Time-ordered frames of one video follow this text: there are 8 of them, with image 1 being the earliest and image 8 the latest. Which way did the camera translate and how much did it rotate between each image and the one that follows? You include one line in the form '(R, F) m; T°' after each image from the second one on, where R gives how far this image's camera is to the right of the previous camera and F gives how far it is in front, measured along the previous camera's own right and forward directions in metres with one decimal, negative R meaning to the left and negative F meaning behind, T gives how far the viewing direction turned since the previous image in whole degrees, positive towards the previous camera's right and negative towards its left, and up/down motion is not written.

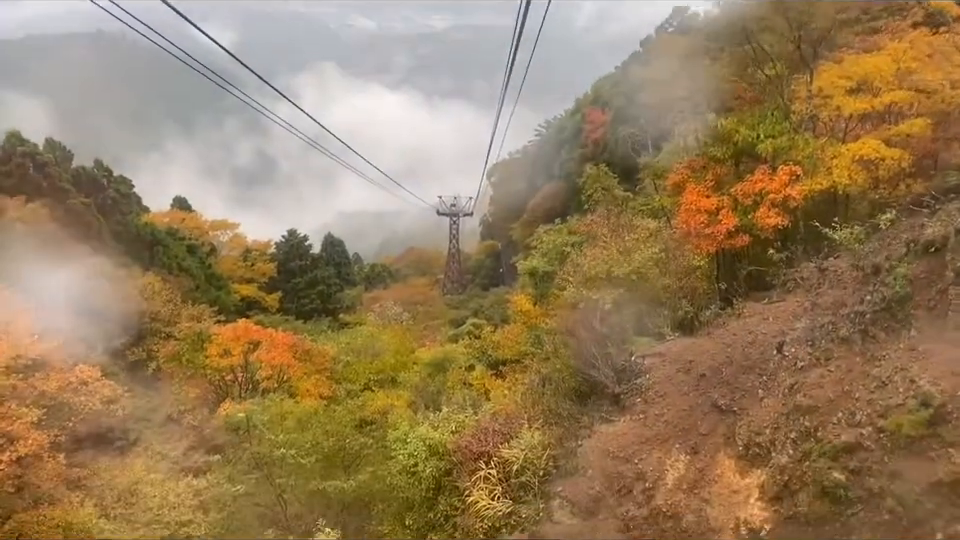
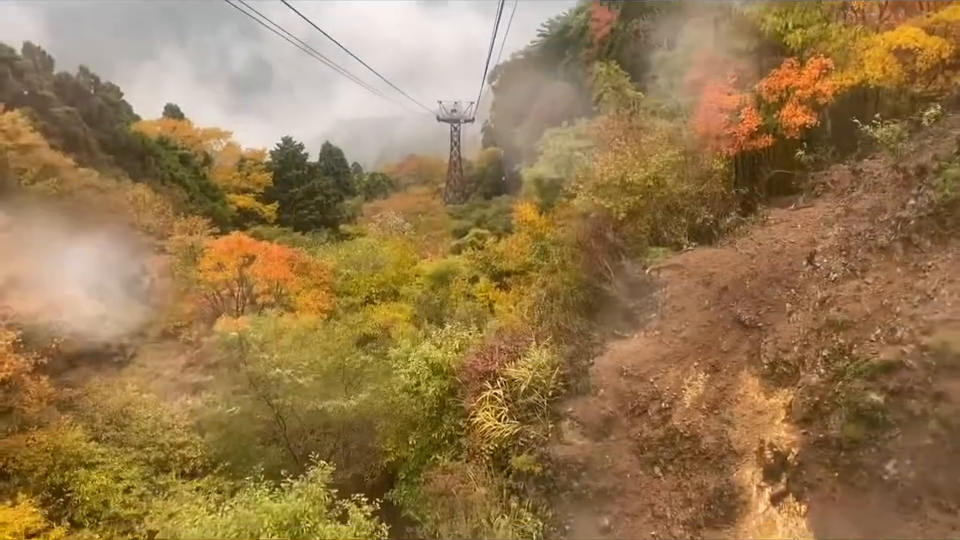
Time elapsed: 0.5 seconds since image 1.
(0.0, +0.9) m; 0°
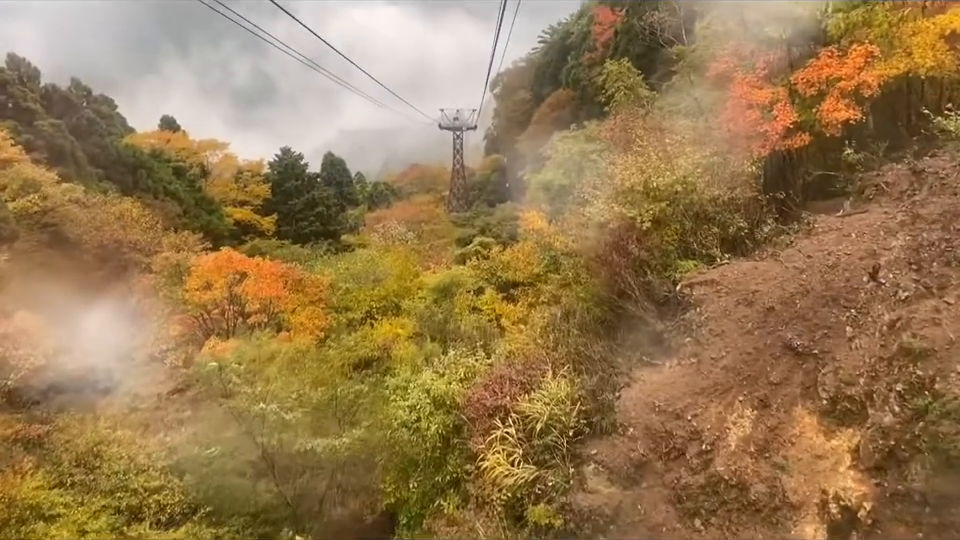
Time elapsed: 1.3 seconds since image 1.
(0.0, +1.4) m; 0°
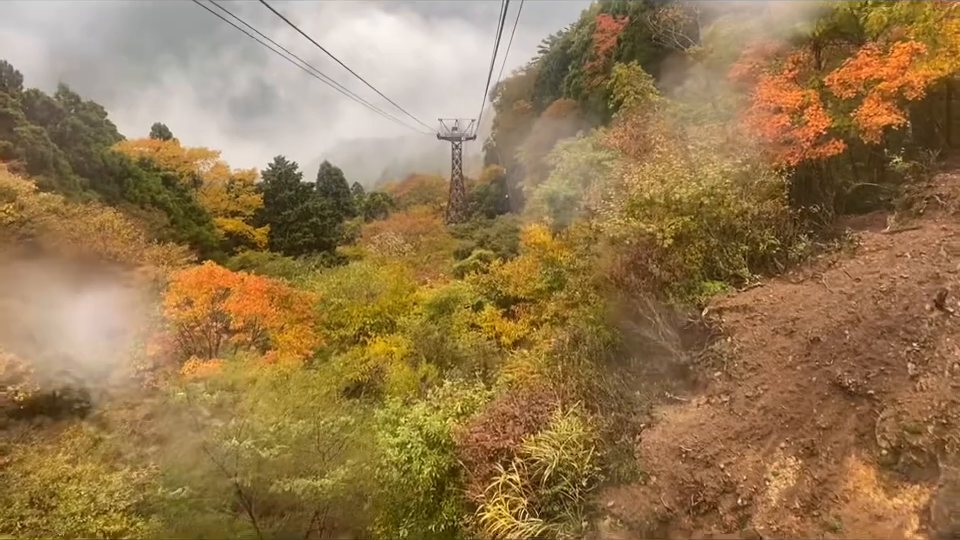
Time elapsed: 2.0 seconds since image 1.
(0.0, +1.2) m; 0°
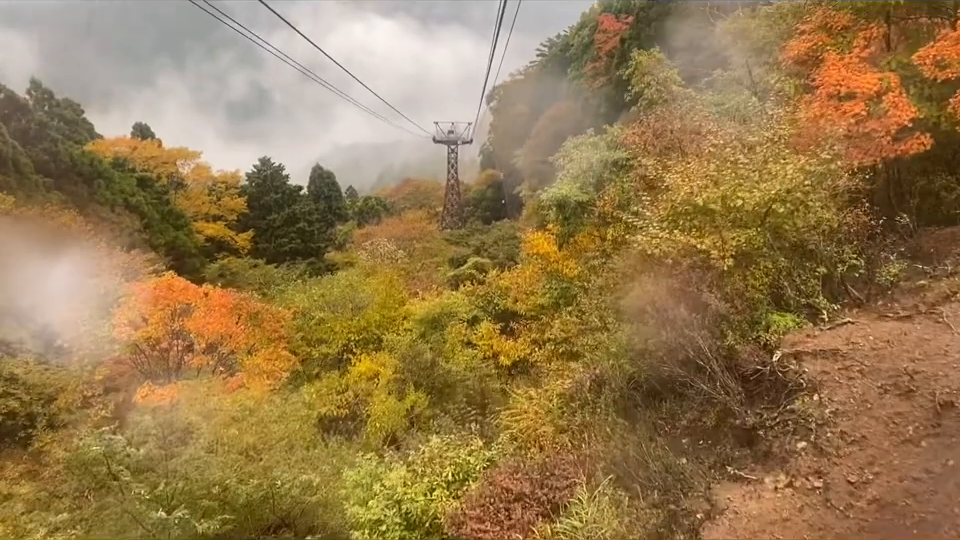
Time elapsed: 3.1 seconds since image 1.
(0.0, +2.2) m; 0°
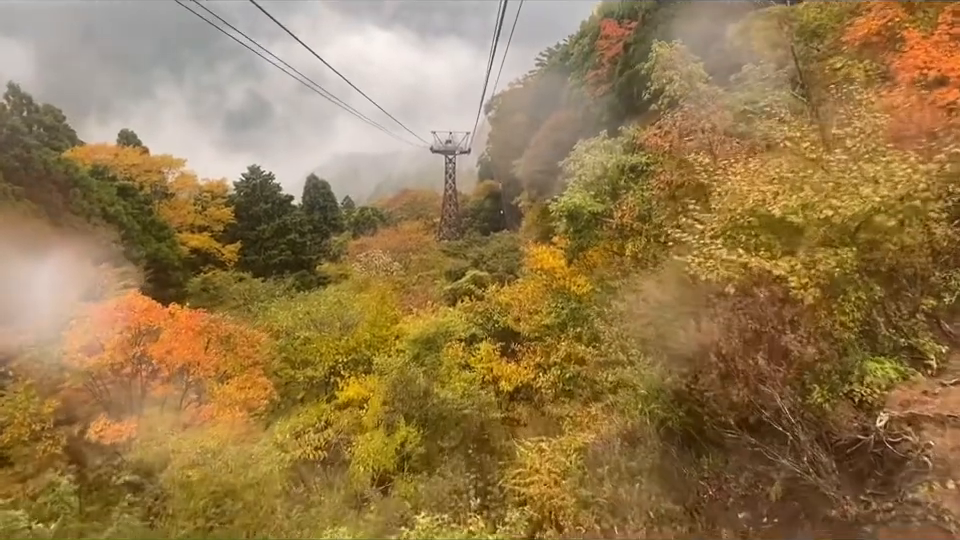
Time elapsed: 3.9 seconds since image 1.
(0.0, +1.8) m; 0°
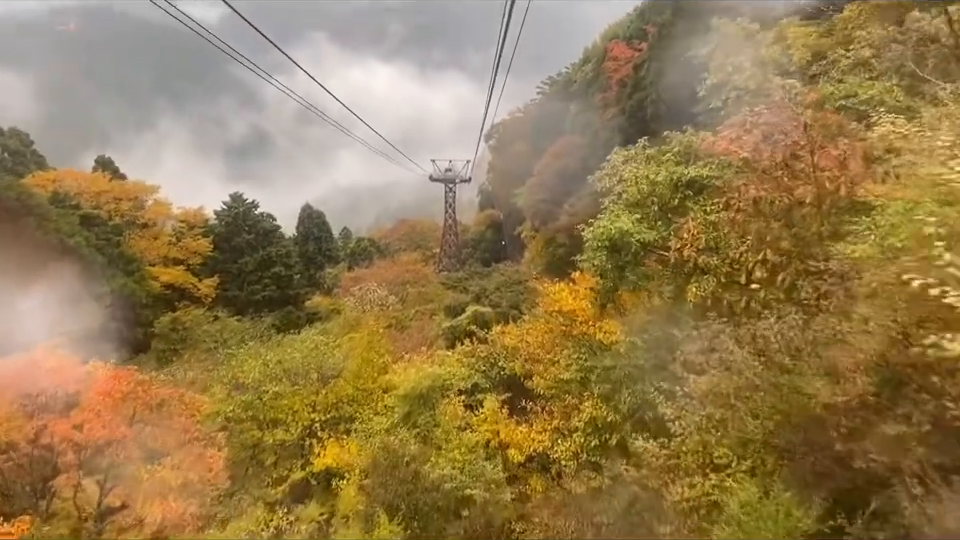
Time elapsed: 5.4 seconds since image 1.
(-0.1, +3.3) m; 0°
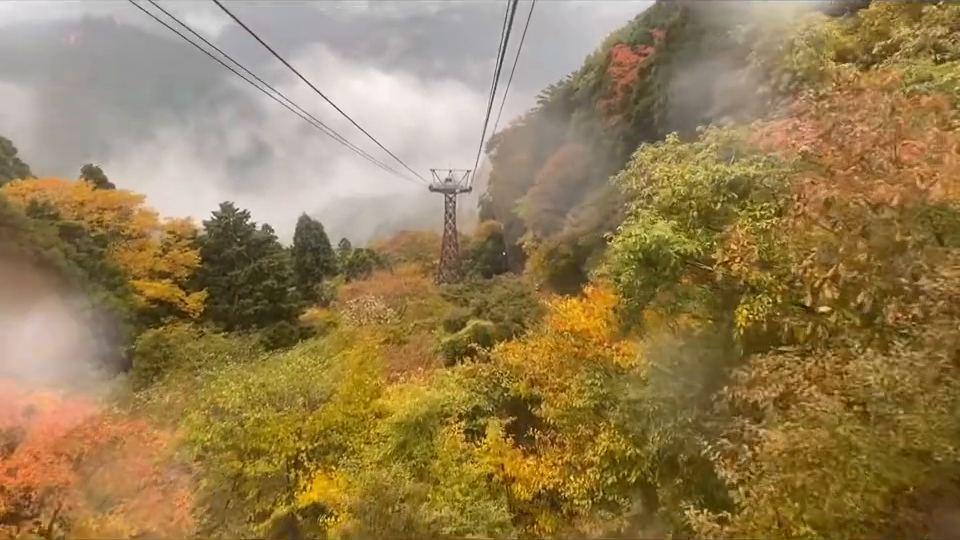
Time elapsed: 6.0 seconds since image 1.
(0.0, +1.6) m; 0°
